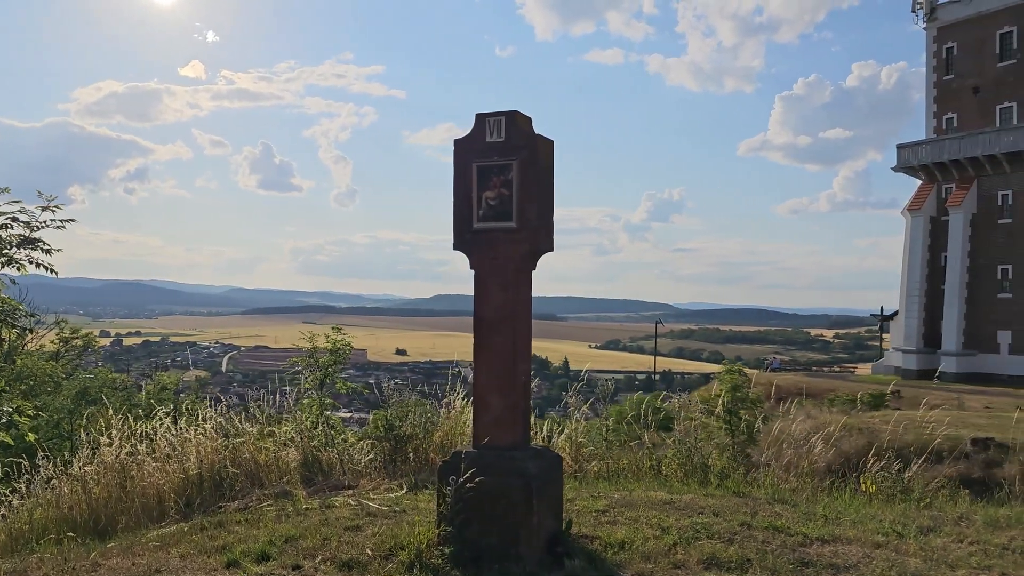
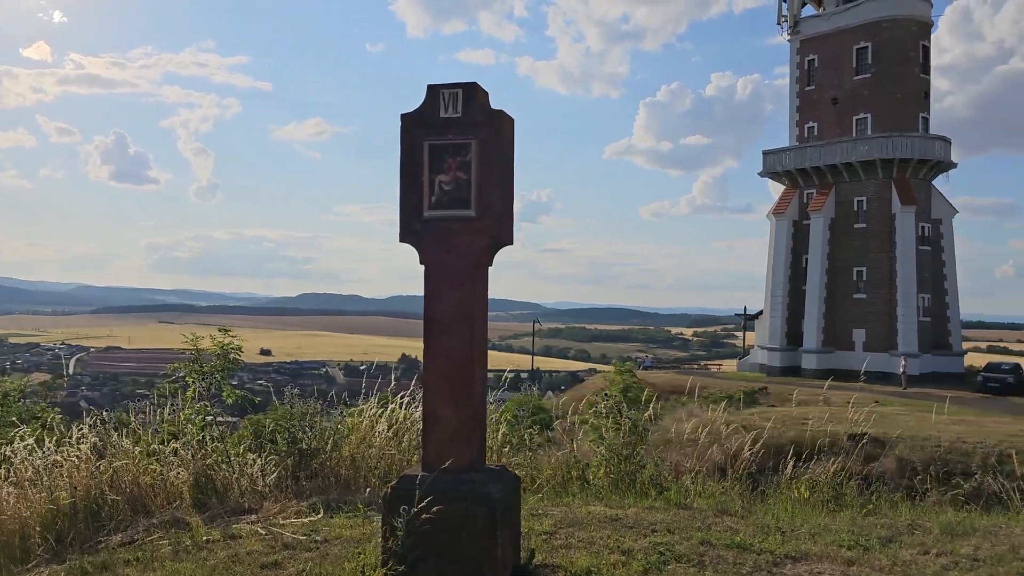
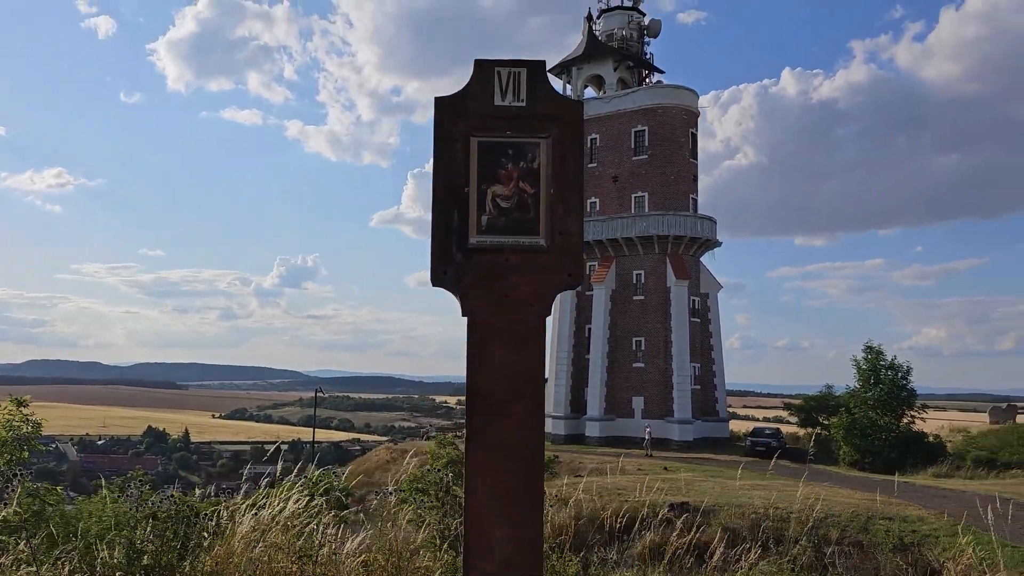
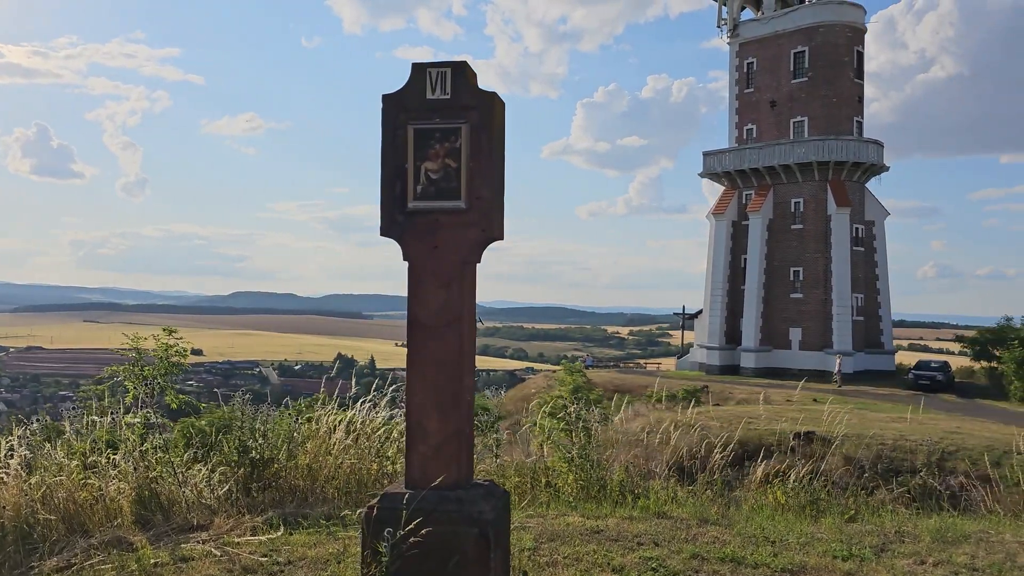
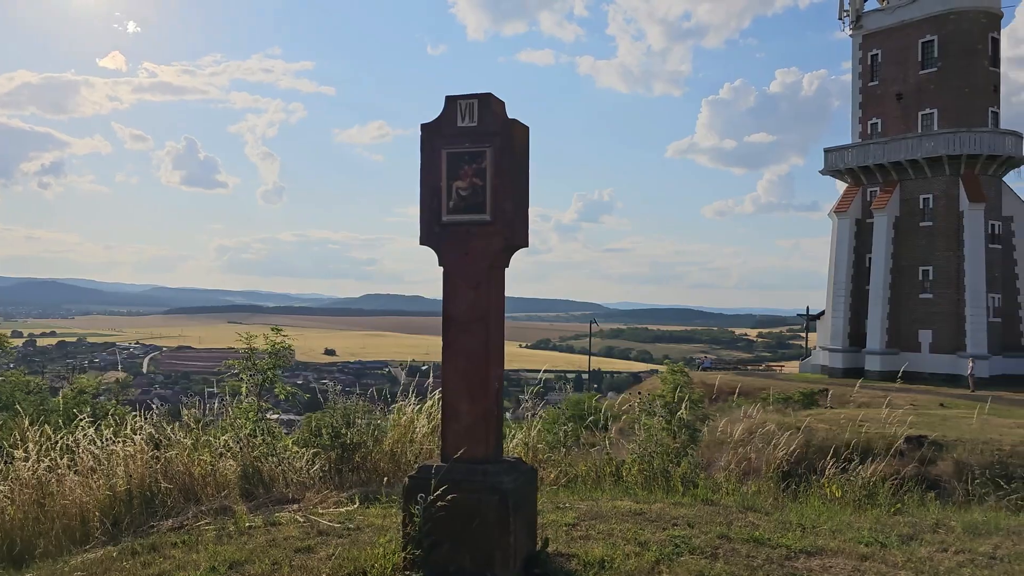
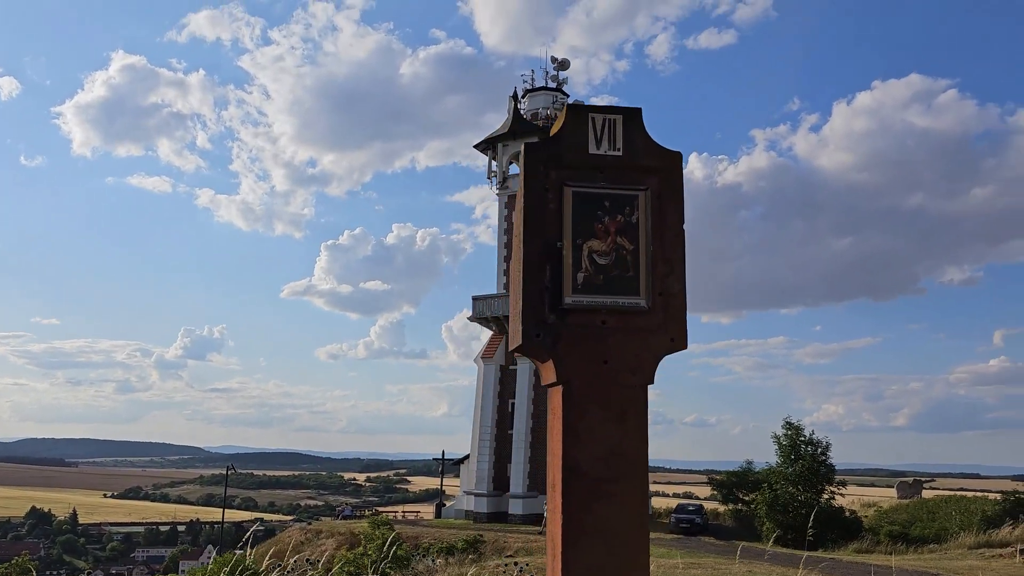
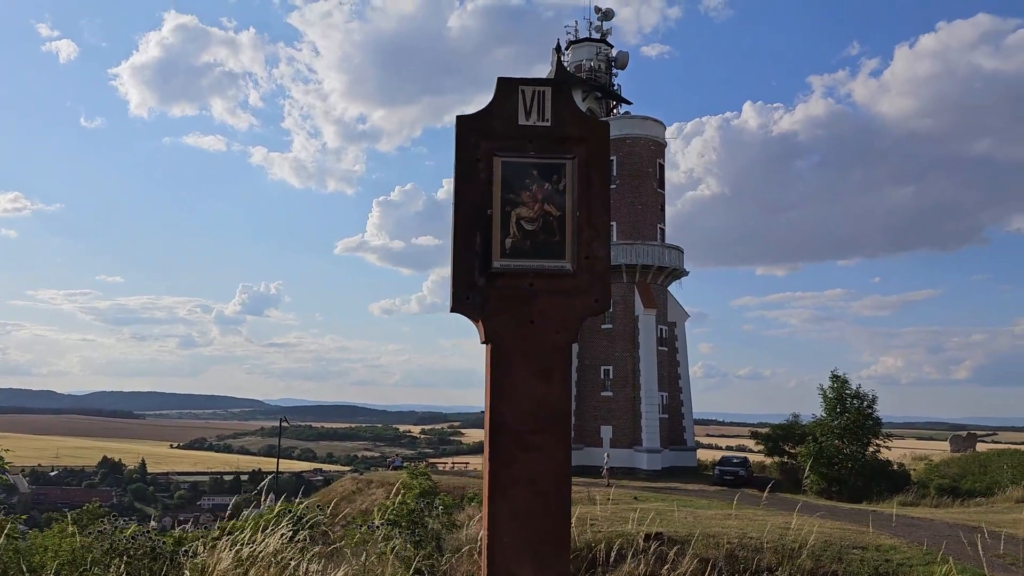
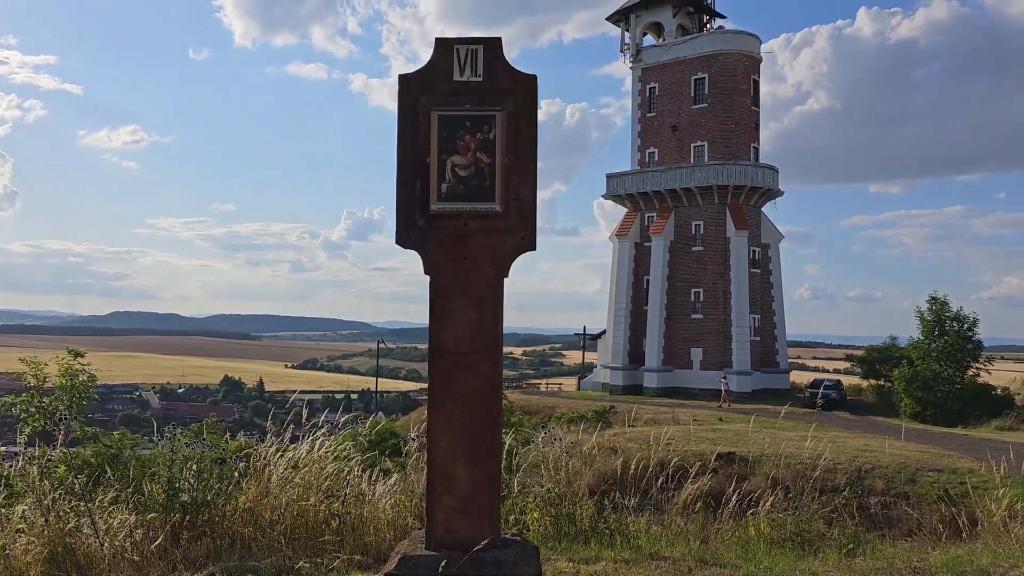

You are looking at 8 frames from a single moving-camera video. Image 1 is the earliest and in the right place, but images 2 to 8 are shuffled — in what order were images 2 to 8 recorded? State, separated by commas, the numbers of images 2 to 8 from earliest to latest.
5, 2, 4, 8, 3, 7, 6
